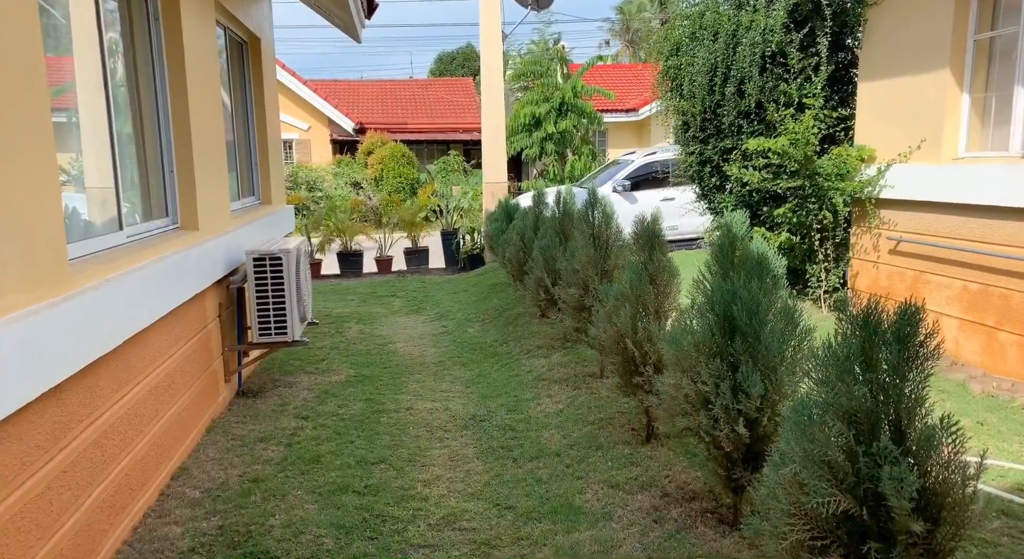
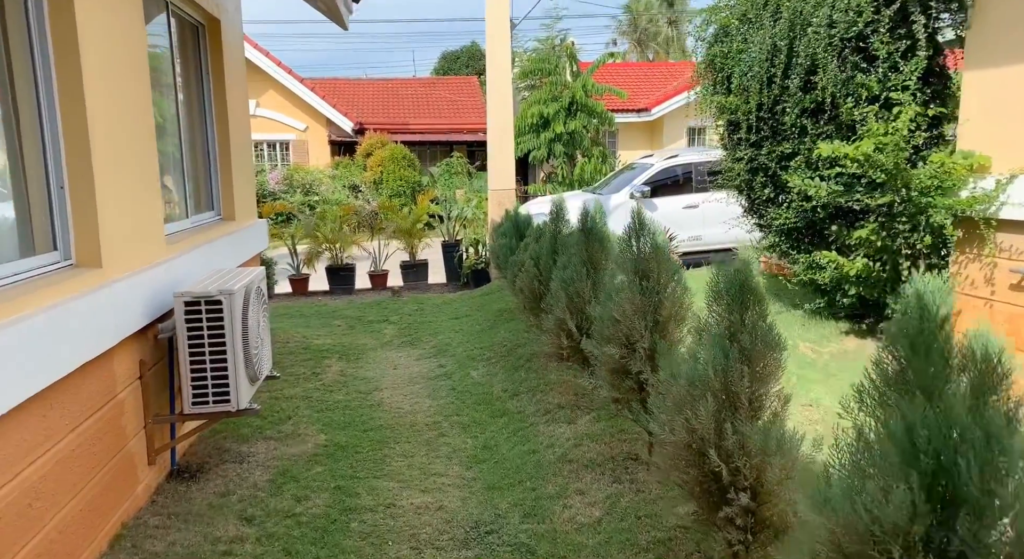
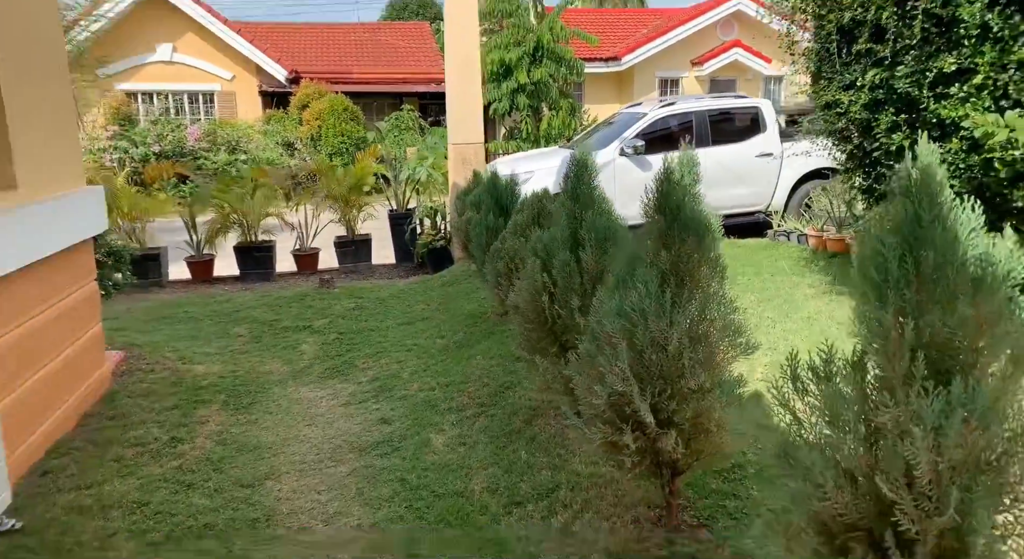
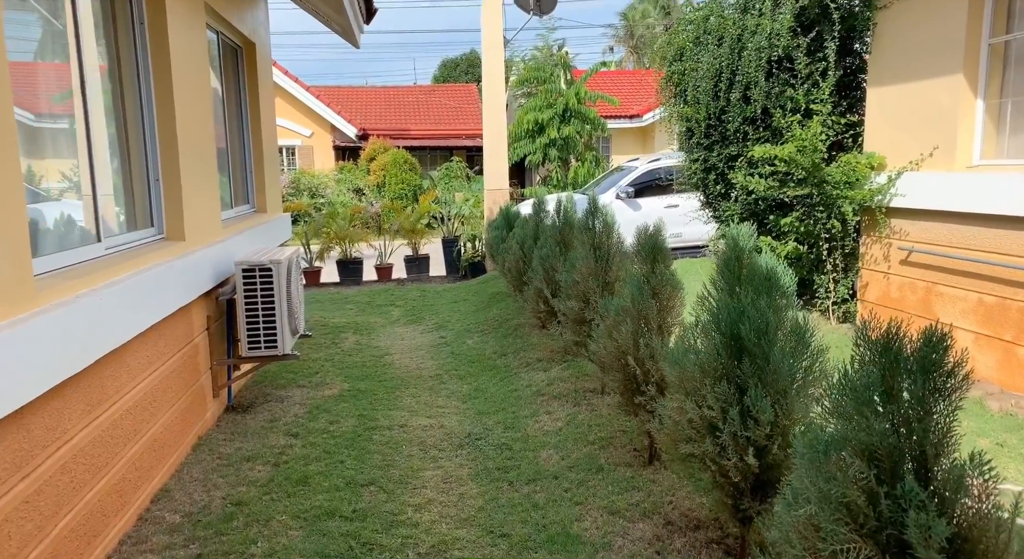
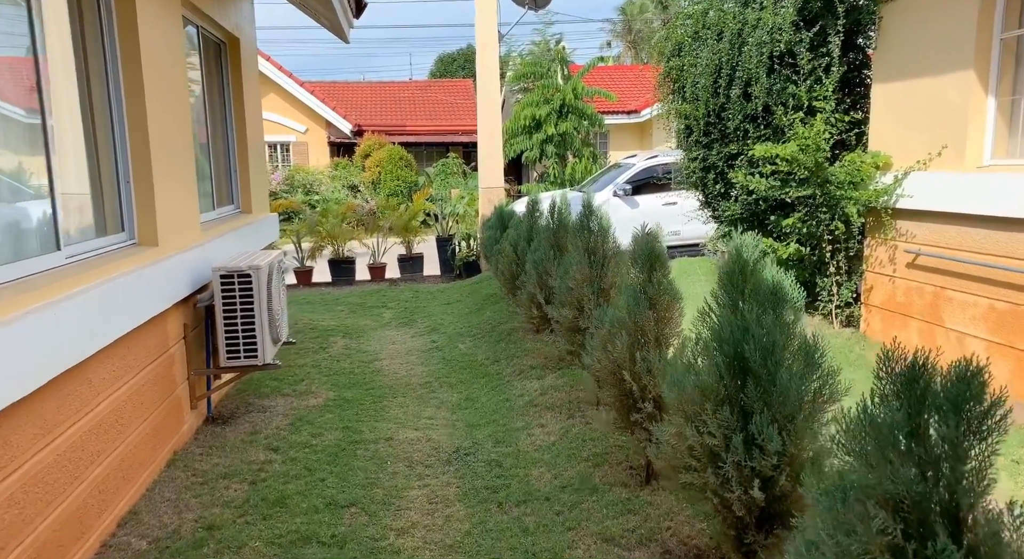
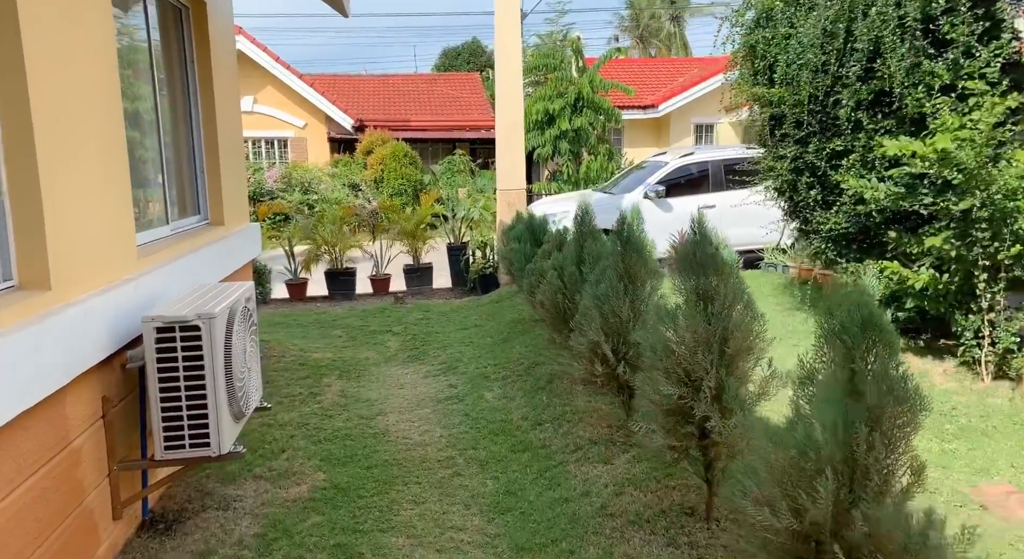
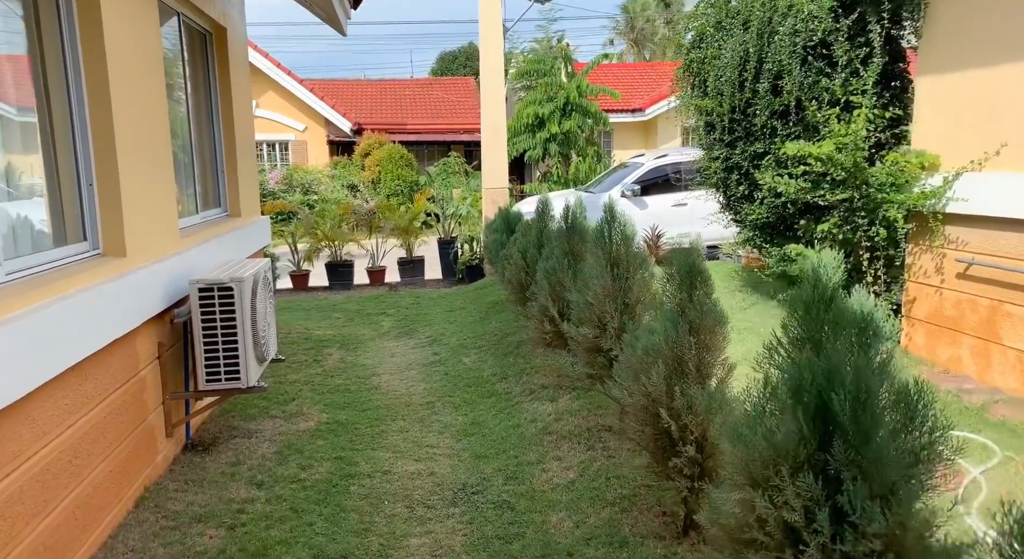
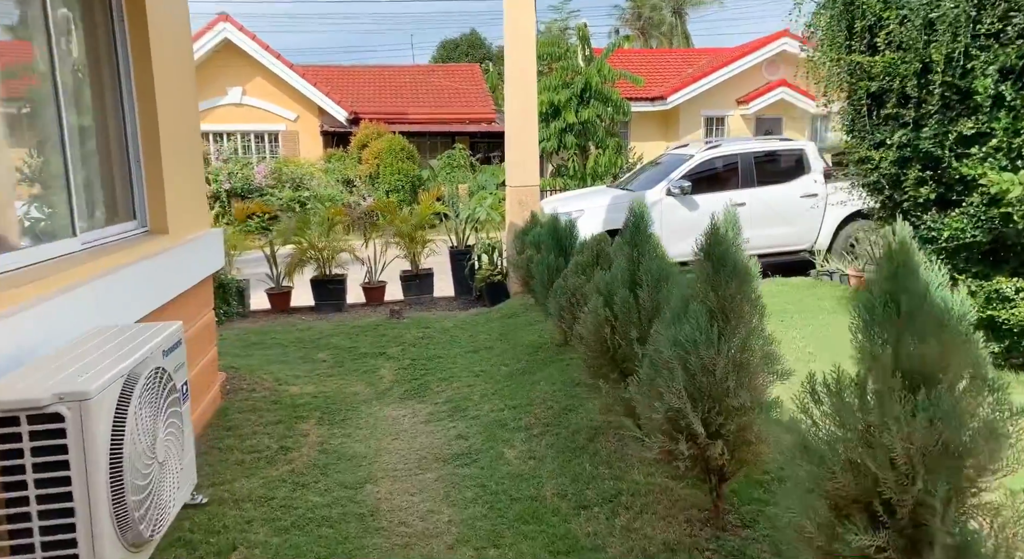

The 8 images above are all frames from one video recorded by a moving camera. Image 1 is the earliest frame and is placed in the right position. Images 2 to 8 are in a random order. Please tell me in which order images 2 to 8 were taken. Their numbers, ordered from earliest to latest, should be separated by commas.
4, 5, 7, 2, 6, 8, 3
